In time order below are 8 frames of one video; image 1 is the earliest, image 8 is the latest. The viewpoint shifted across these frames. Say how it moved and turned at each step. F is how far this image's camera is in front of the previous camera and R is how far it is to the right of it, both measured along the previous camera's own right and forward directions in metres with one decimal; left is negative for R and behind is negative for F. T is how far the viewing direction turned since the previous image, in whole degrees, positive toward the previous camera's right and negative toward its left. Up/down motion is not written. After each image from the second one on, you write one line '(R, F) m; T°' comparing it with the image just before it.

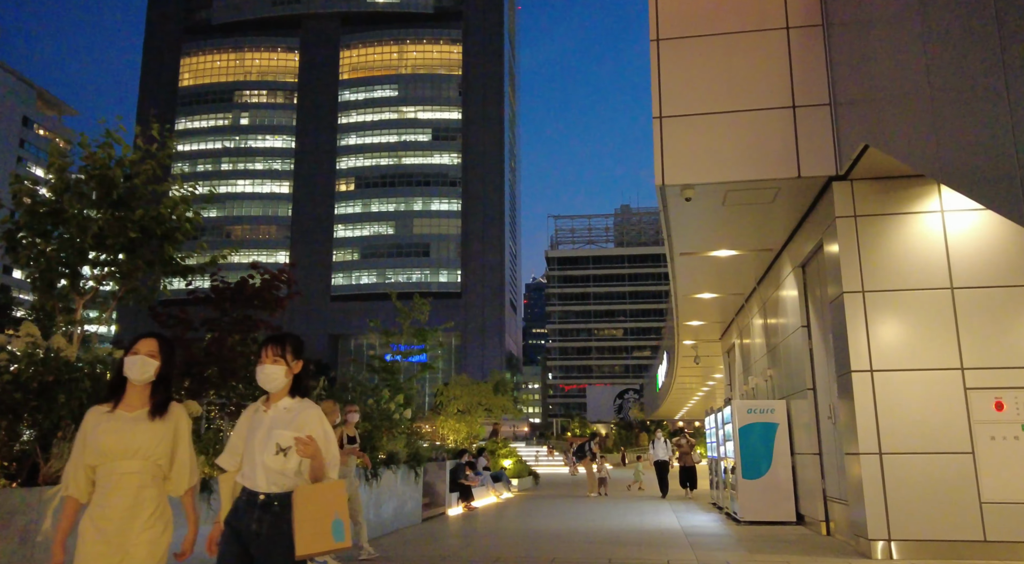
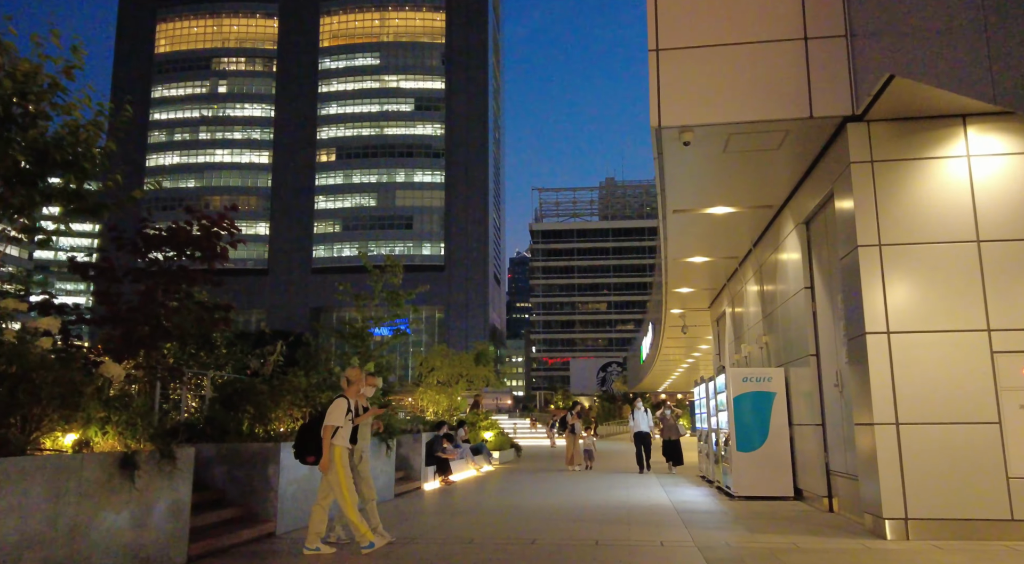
(+0.1, +1.0) m; +1°
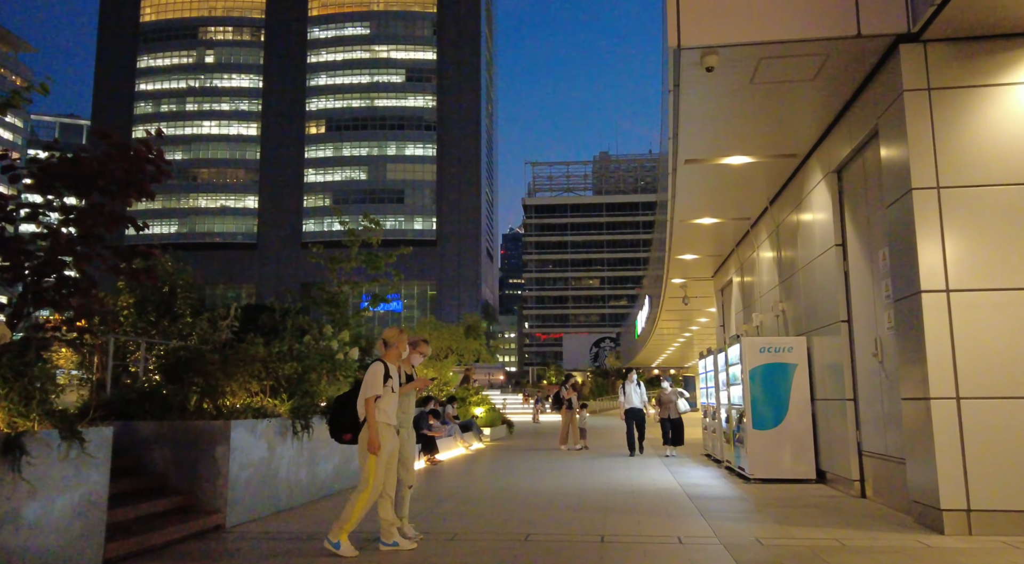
(0.0, +1.3) m; +1°
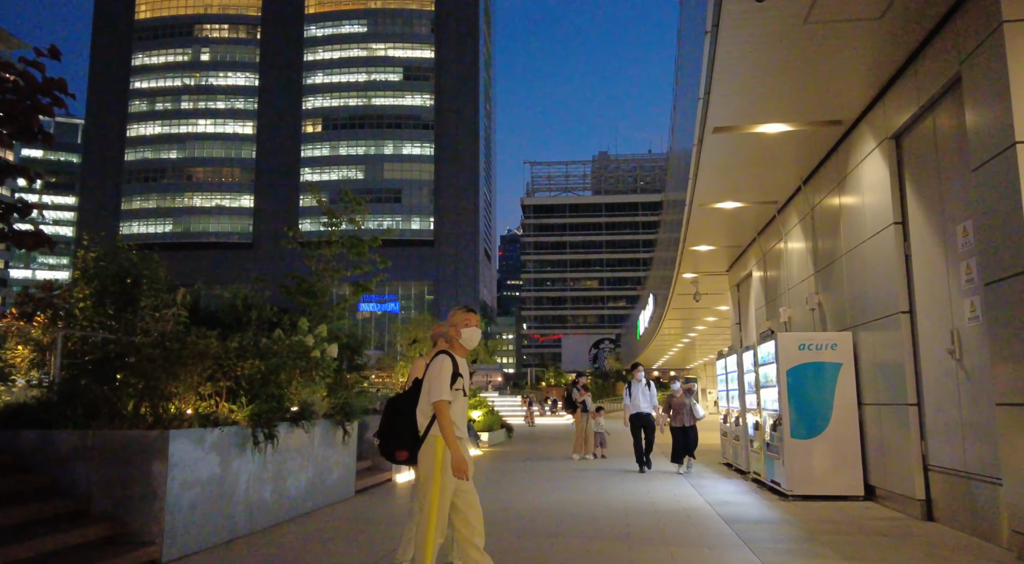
(-0.1, +1.4) m; 0°
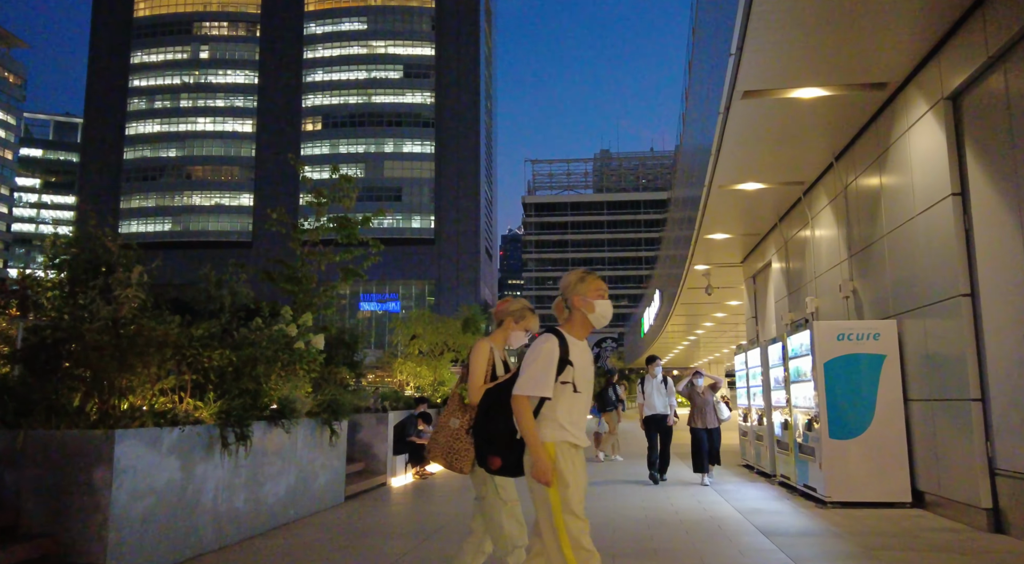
(-0.1, +0.9) m; 0°
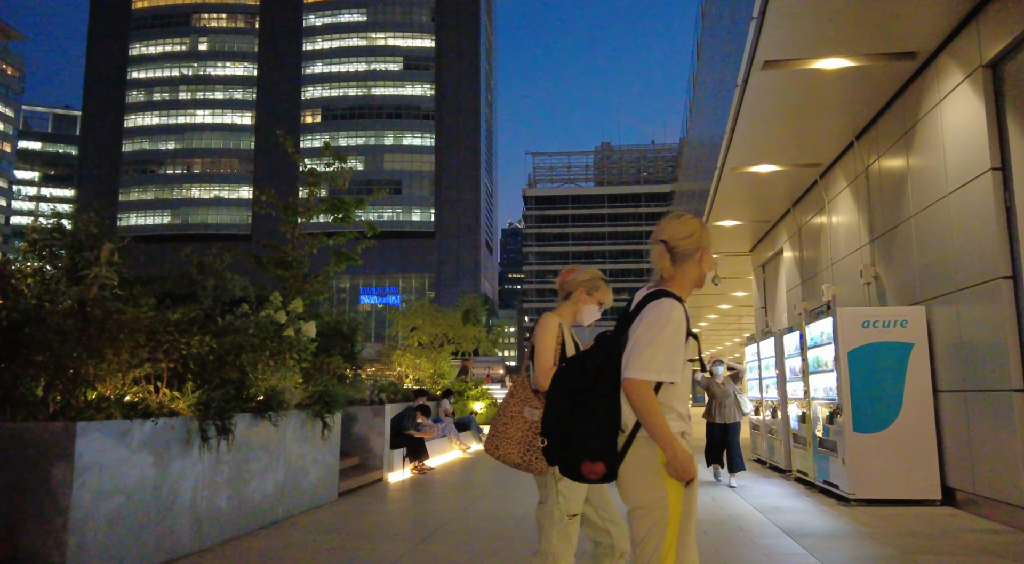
(0.0, +0.5) m; 0°
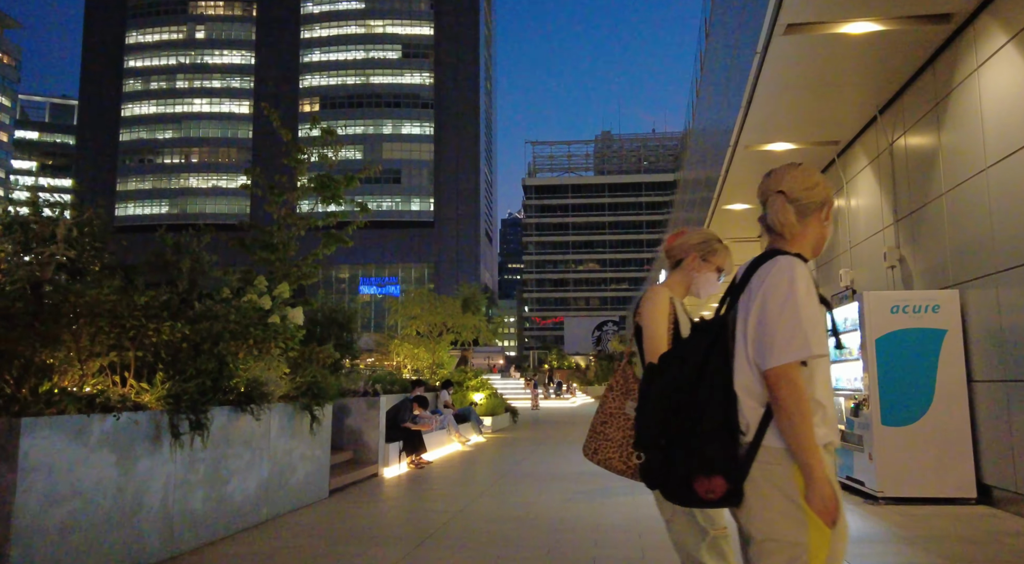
(0.0, +0.6) m; 0°
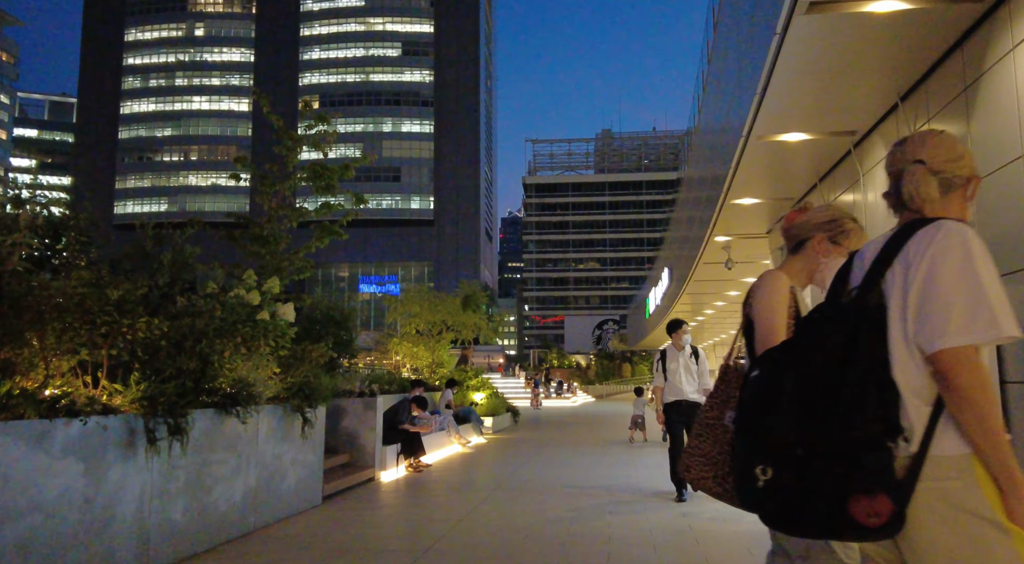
(0.0, +0.4) m; 0°
